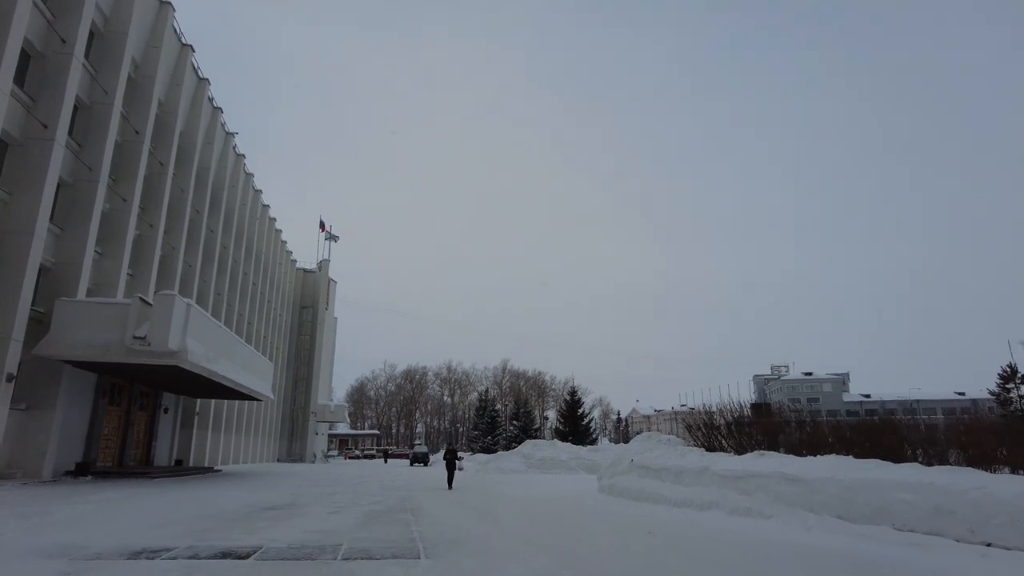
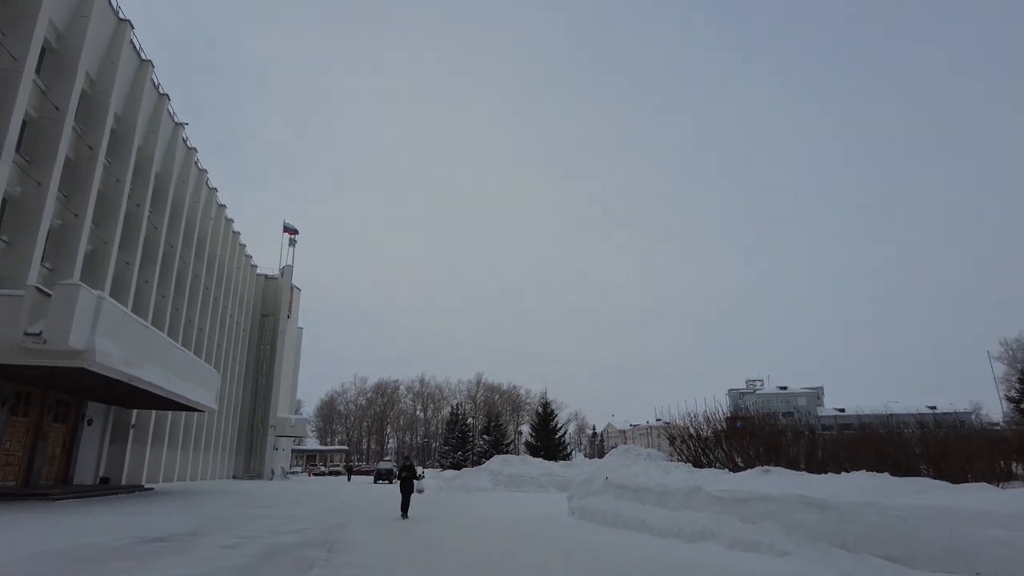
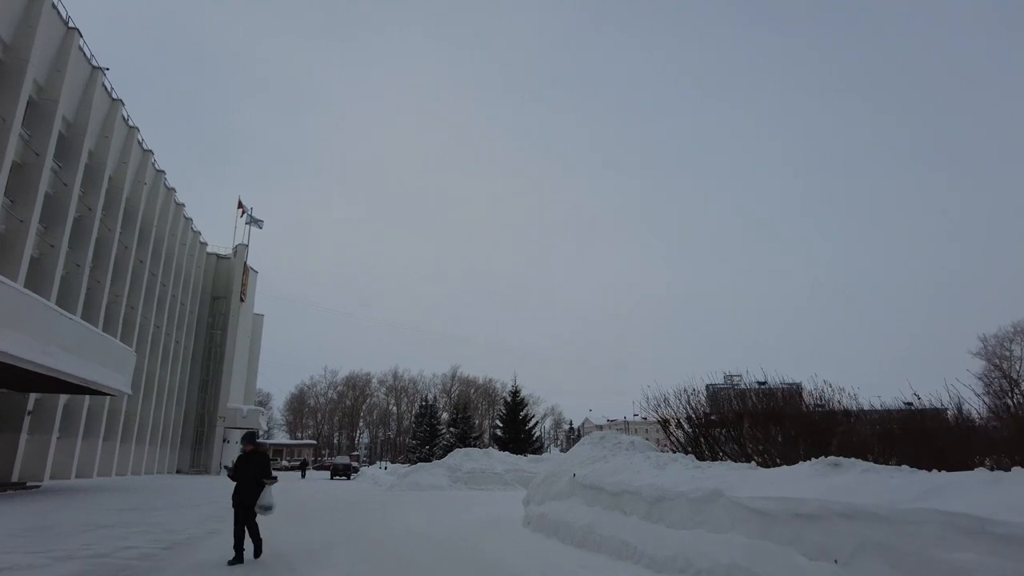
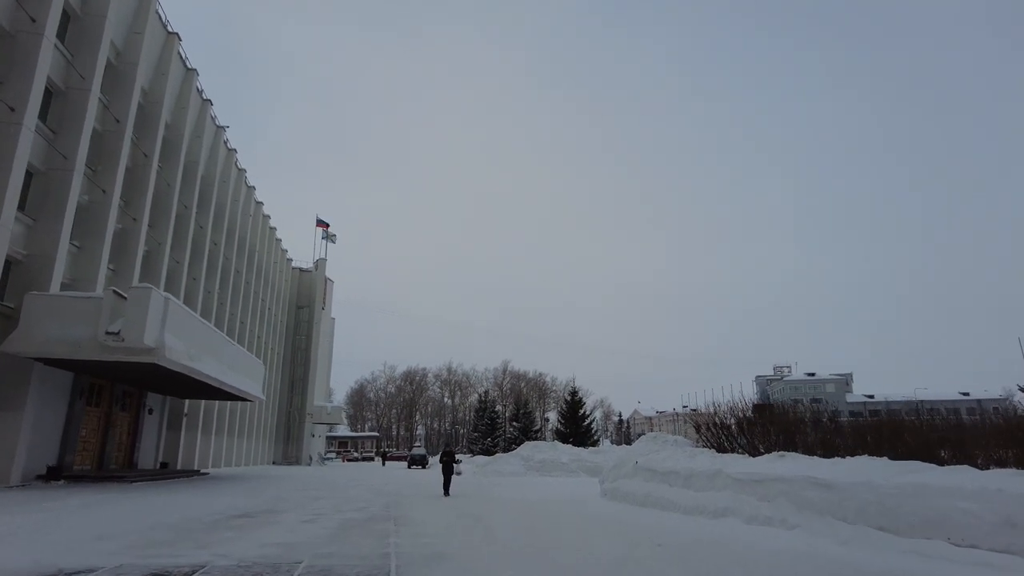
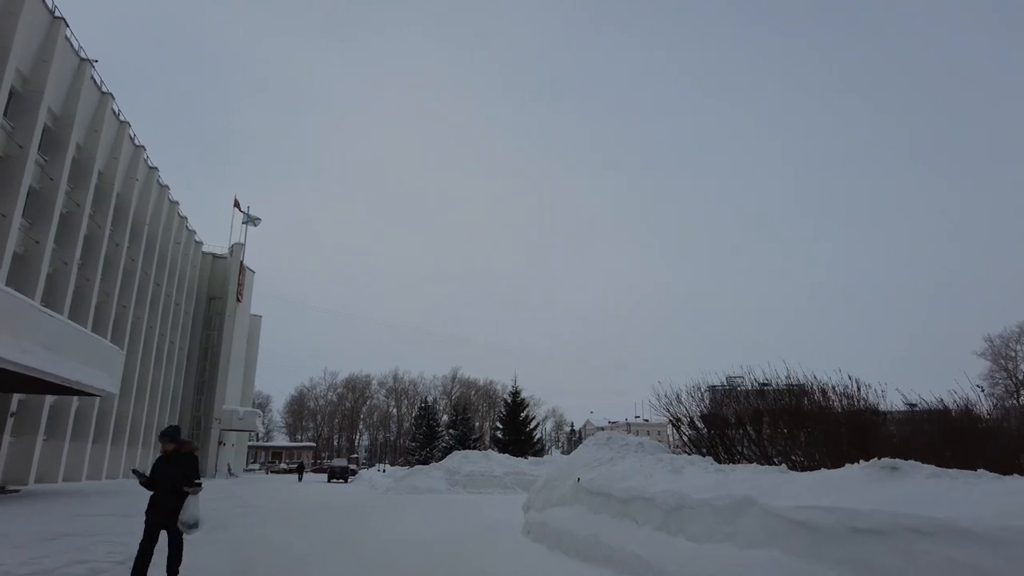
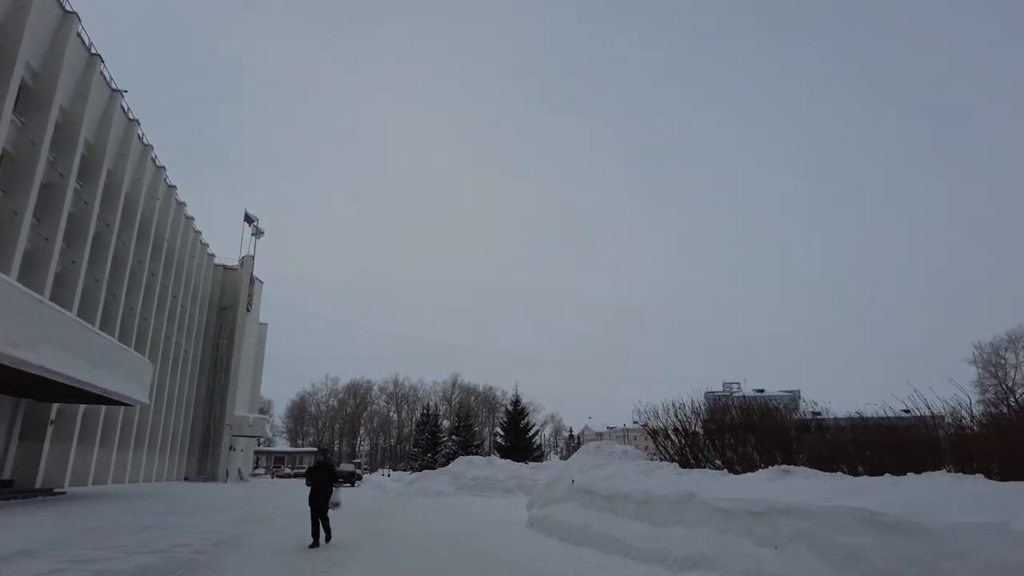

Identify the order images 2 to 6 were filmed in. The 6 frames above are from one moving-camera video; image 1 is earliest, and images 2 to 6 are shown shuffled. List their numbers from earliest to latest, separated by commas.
4, 2, 6, 3, 5
